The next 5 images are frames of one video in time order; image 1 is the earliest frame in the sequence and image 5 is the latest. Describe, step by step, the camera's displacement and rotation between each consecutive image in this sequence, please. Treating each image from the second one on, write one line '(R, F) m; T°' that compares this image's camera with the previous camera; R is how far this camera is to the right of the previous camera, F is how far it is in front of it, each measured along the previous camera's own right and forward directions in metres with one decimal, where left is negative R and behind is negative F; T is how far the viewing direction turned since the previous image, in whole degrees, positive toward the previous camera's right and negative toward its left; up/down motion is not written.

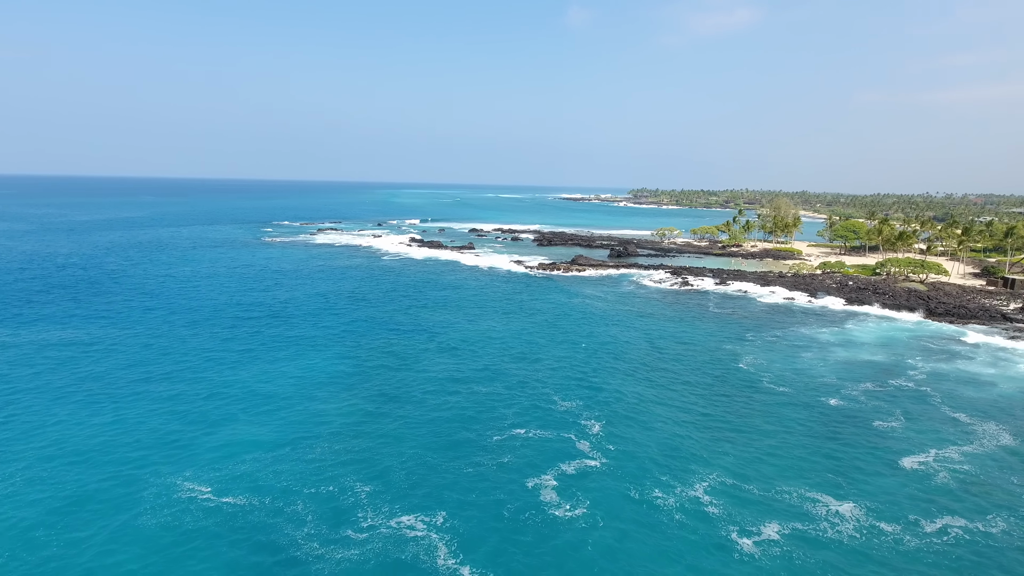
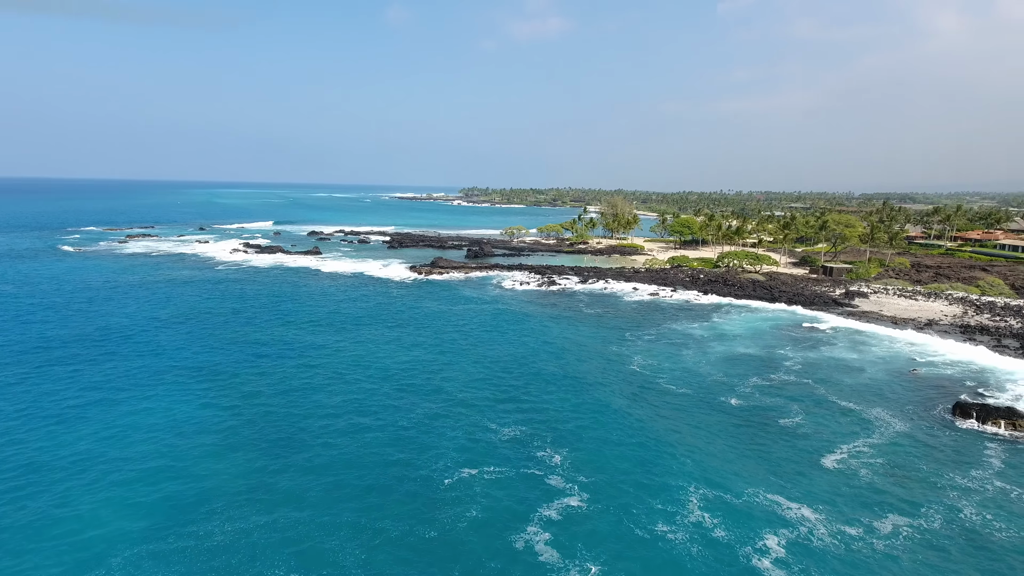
(-3.3, +3.9) m; +15°
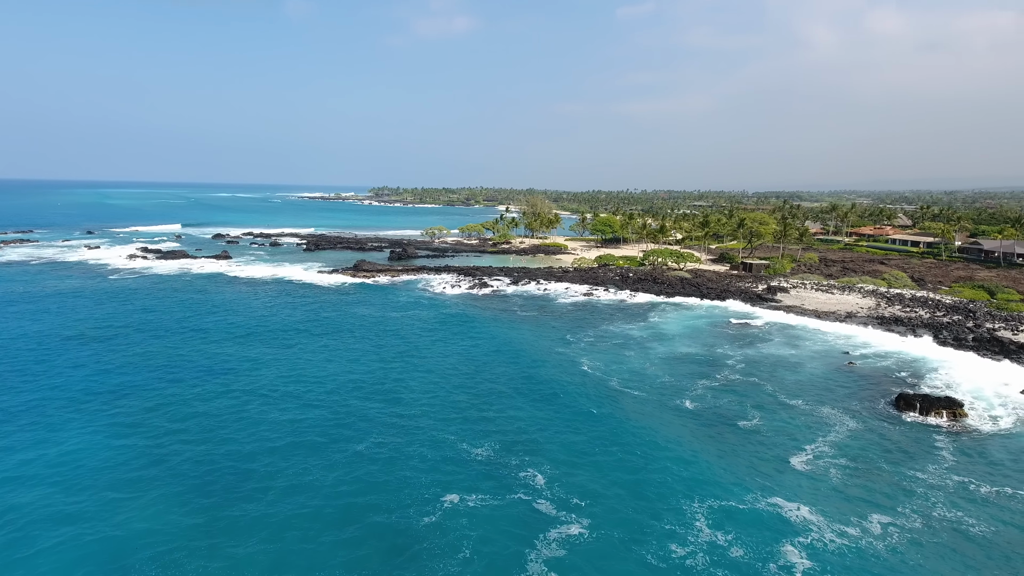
(-2.0, +2.1) m; +8°
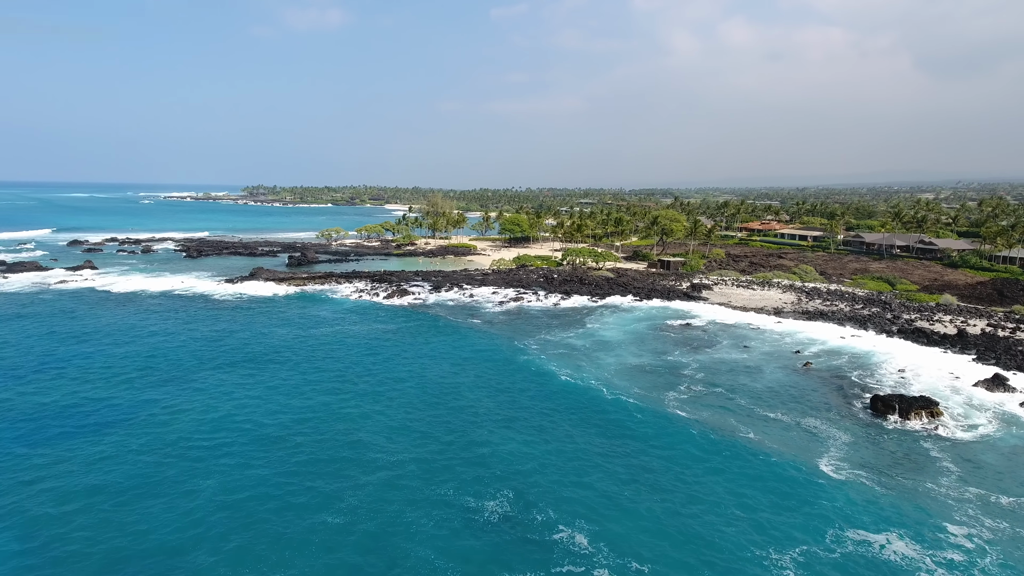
(-3.8, +4.6) m; +10°
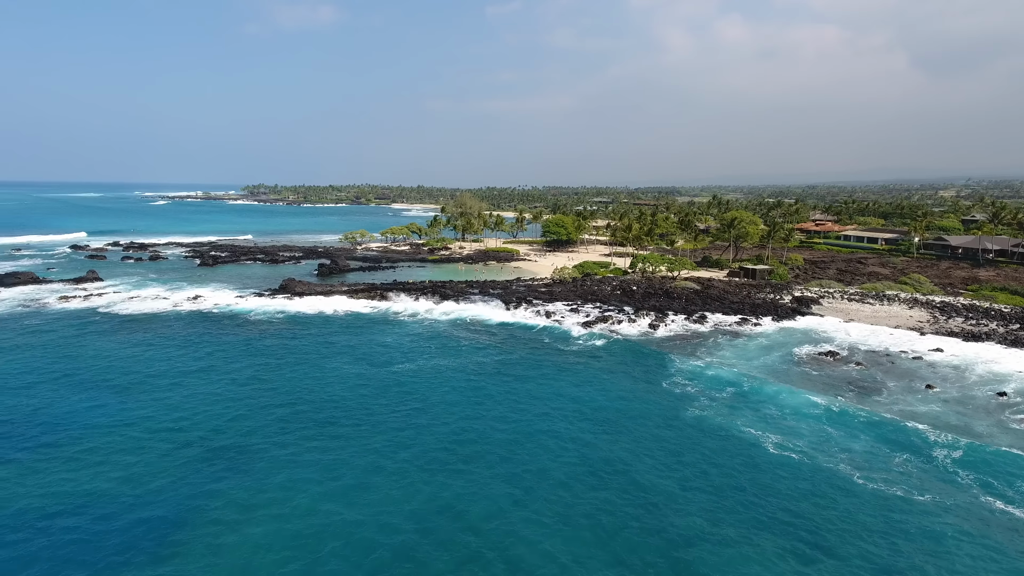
(-7.2, +9.6) m; 0°
